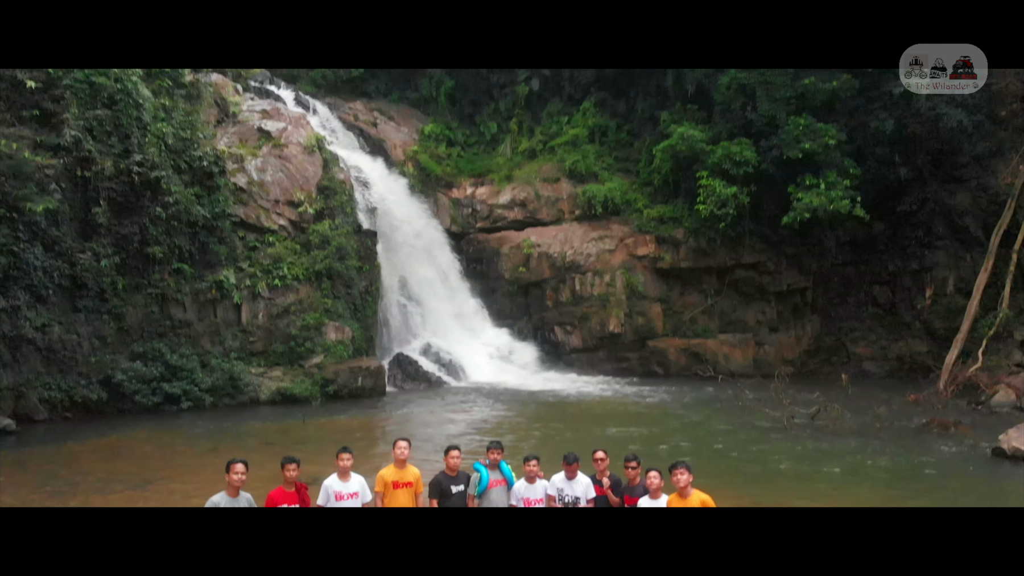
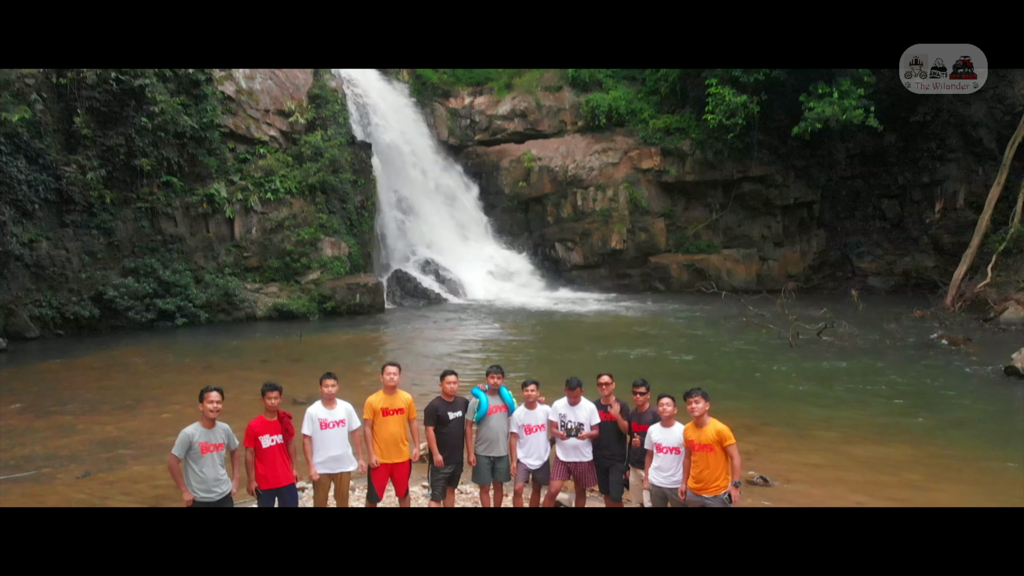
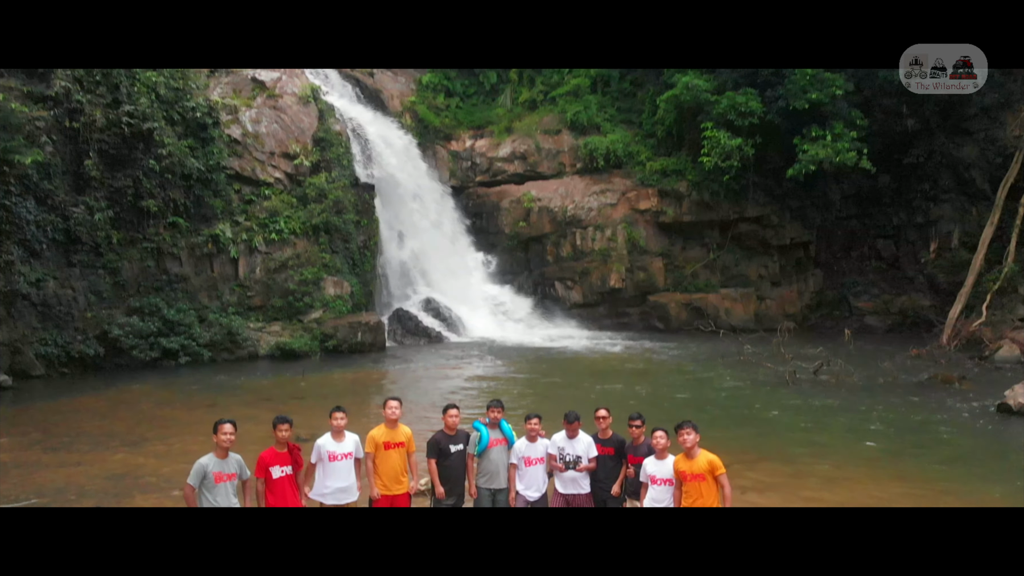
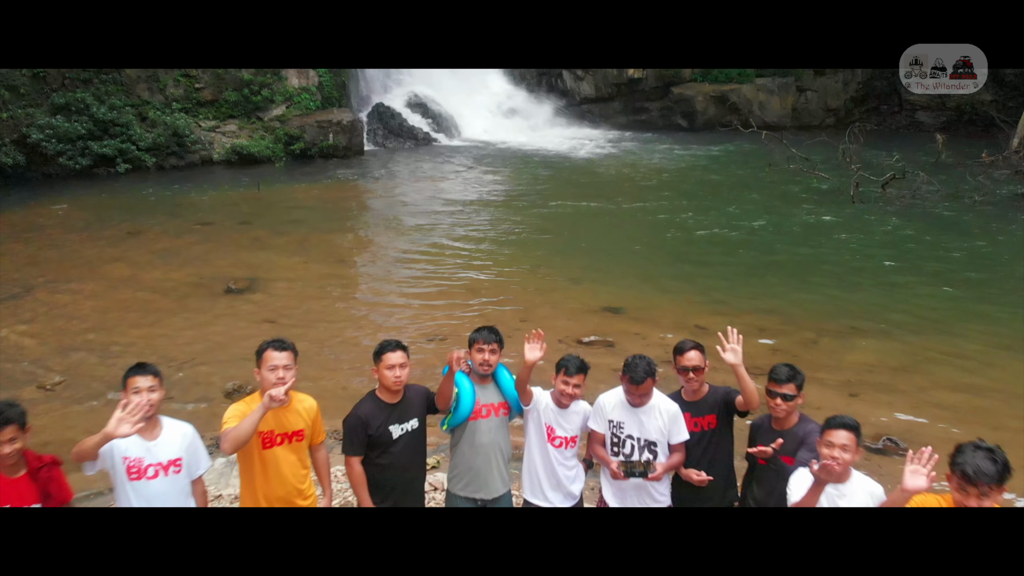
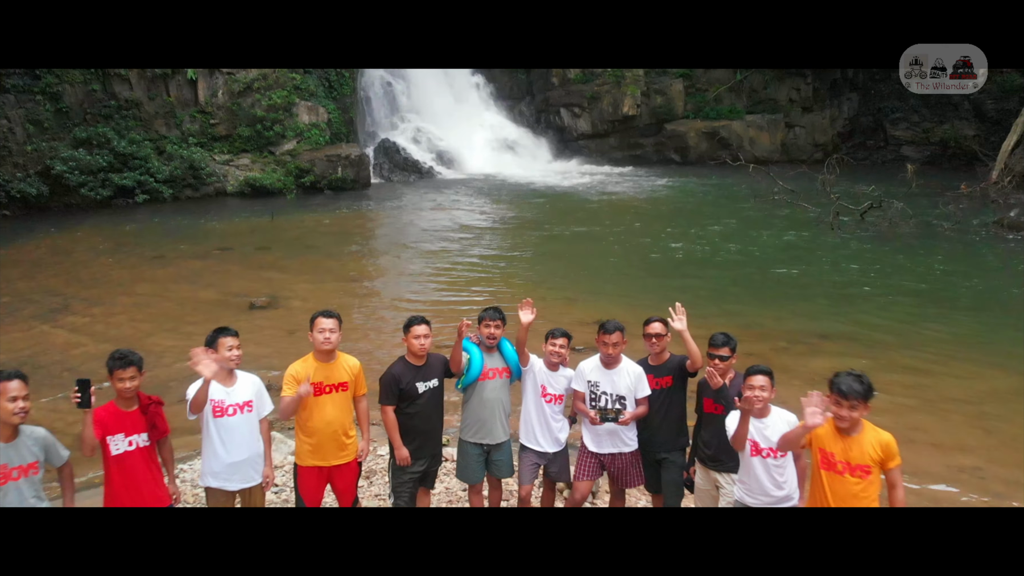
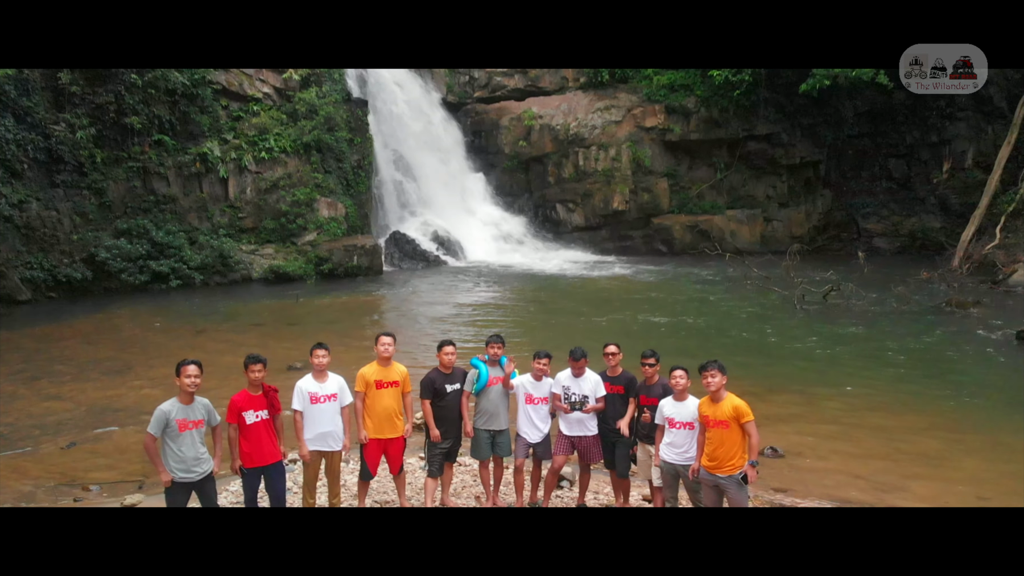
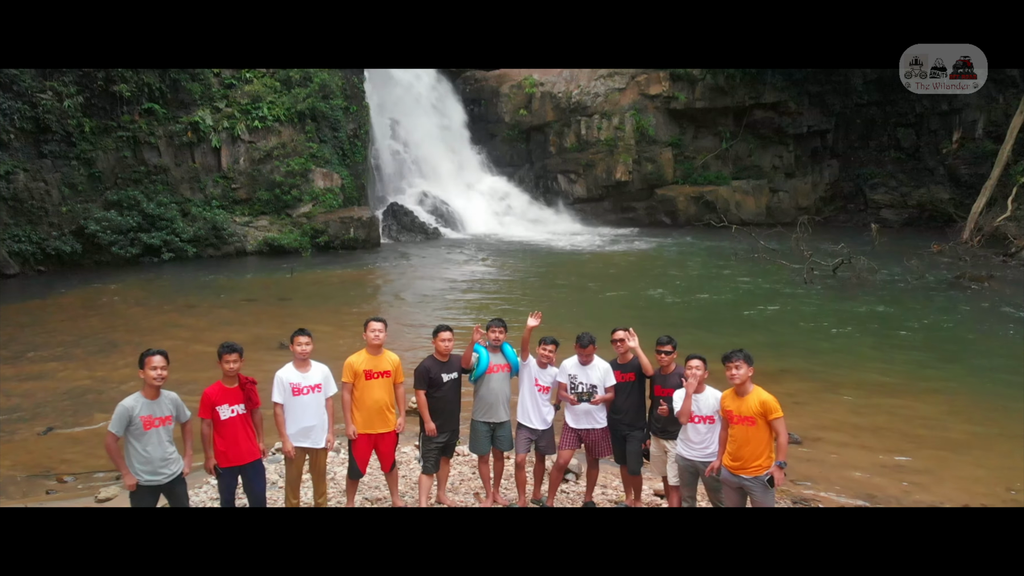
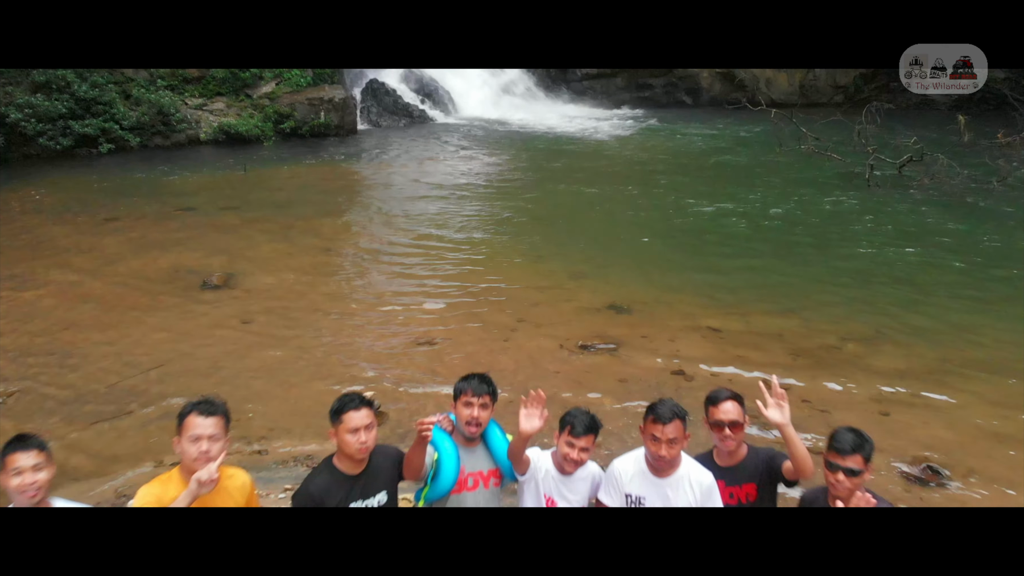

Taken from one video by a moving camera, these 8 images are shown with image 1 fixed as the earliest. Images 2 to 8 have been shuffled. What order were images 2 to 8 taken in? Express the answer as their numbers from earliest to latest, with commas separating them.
3, 2, 6, 7, 5, 4, 8
